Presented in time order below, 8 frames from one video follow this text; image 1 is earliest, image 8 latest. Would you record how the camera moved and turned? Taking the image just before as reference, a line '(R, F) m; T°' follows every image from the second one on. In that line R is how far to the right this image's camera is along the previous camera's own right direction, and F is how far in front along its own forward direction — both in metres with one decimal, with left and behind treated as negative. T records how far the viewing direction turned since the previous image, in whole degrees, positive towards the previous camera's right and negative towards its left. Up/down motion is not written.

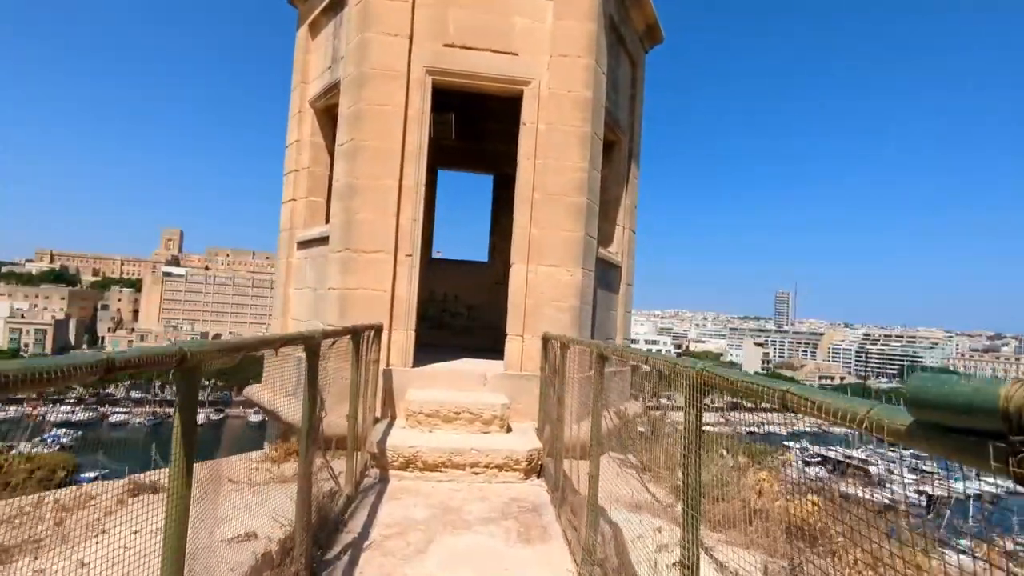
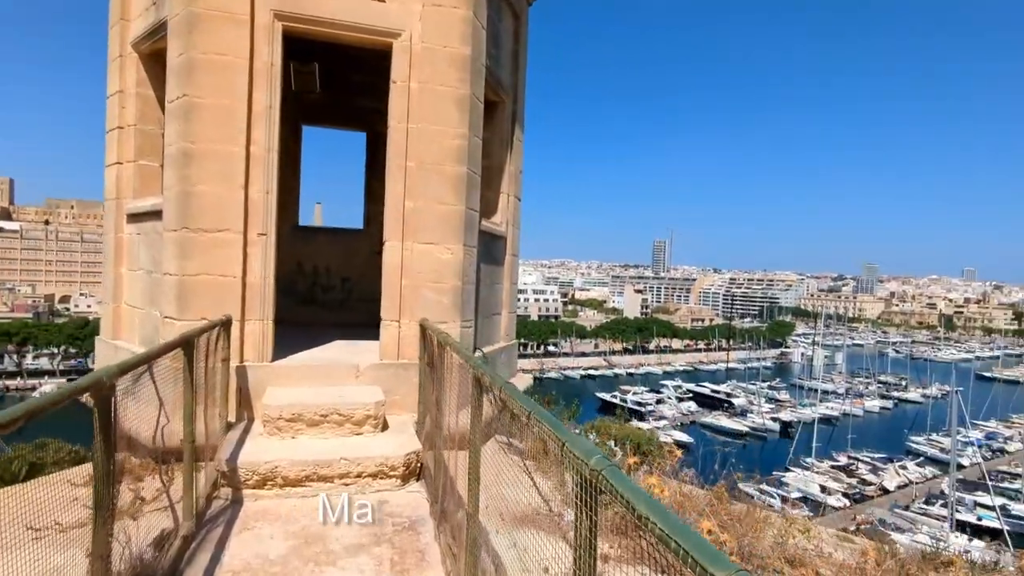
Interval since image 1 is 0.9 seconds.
(+0.1, +0.5) m; +10°
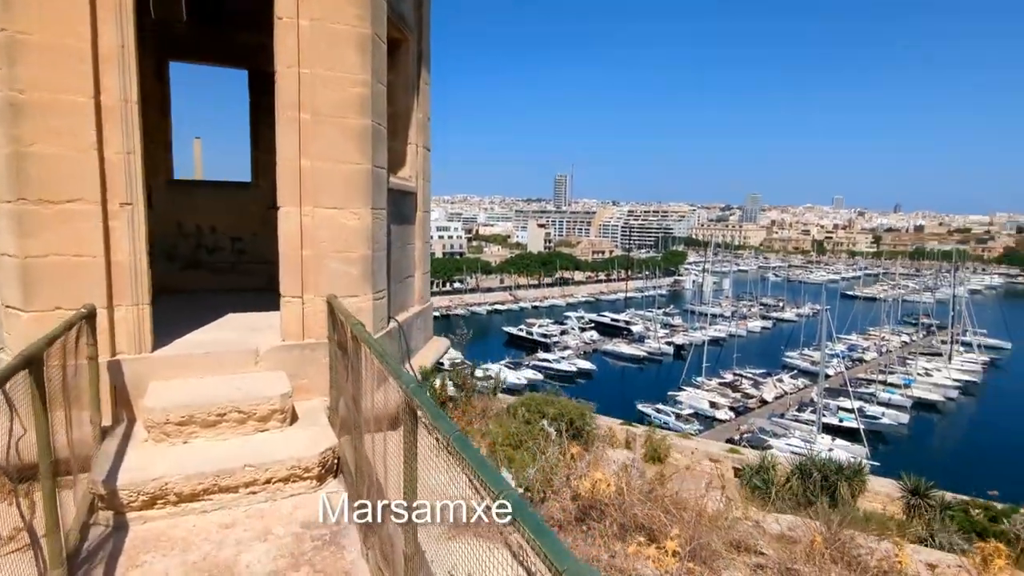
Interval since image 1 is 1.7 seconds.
(-0.1, +0.4) m; +9°
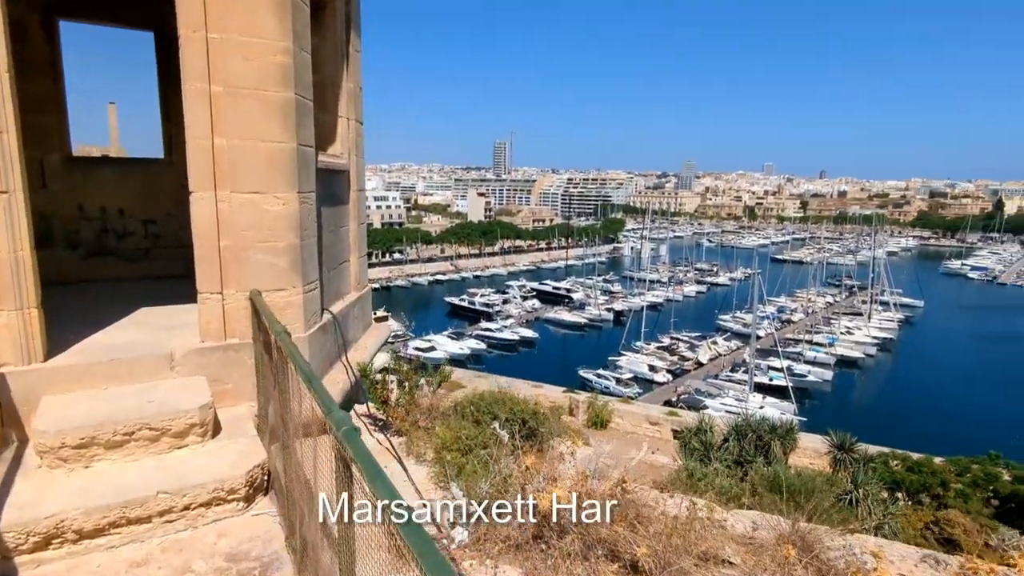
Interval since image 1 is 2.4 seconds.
(0.0, +0.3) m; +5°
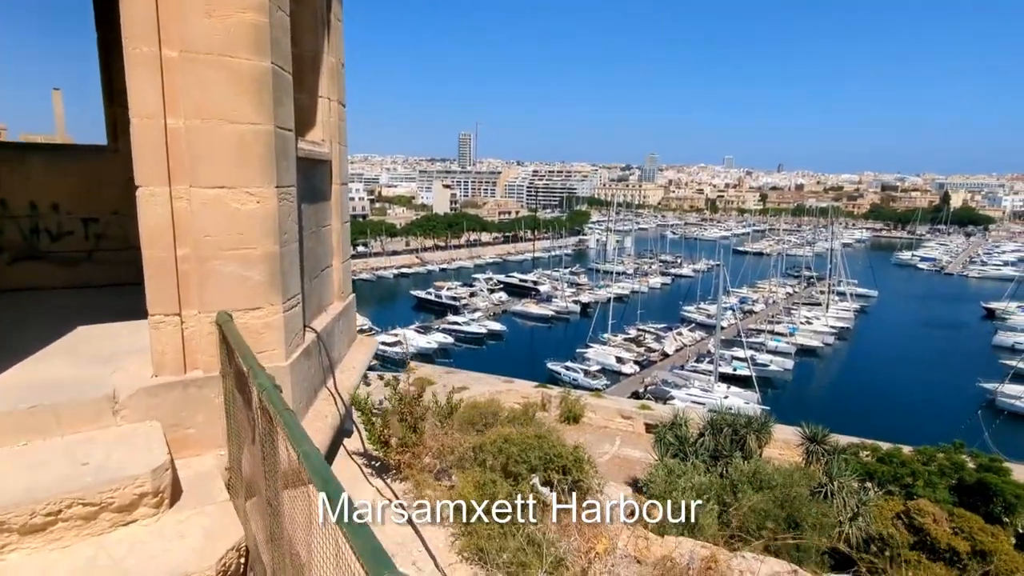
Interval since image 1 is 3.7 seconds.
(-0.4, +0.8) m; +3°
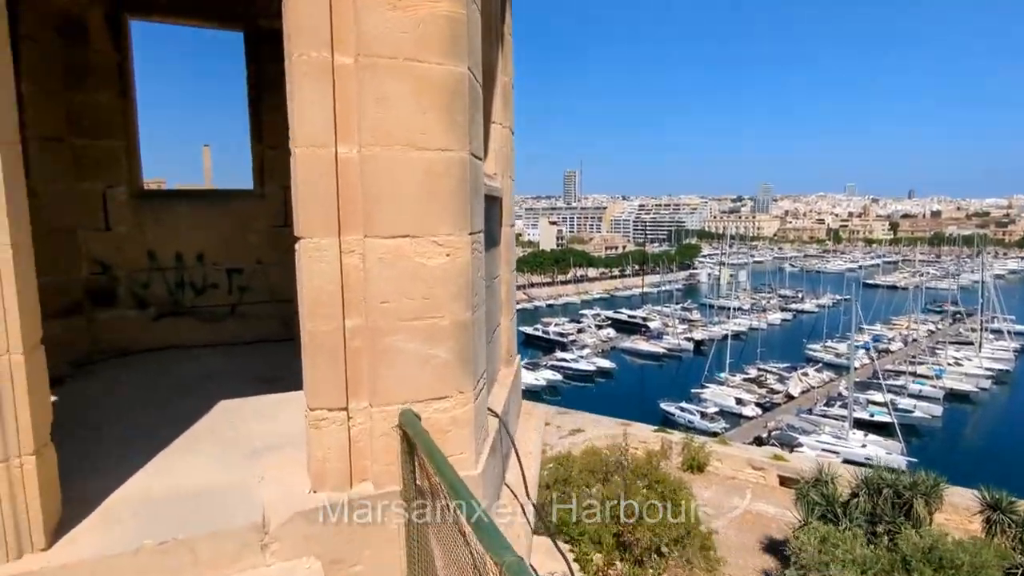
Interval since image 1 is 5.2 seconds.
(-0.7, +1.0) m; -10°
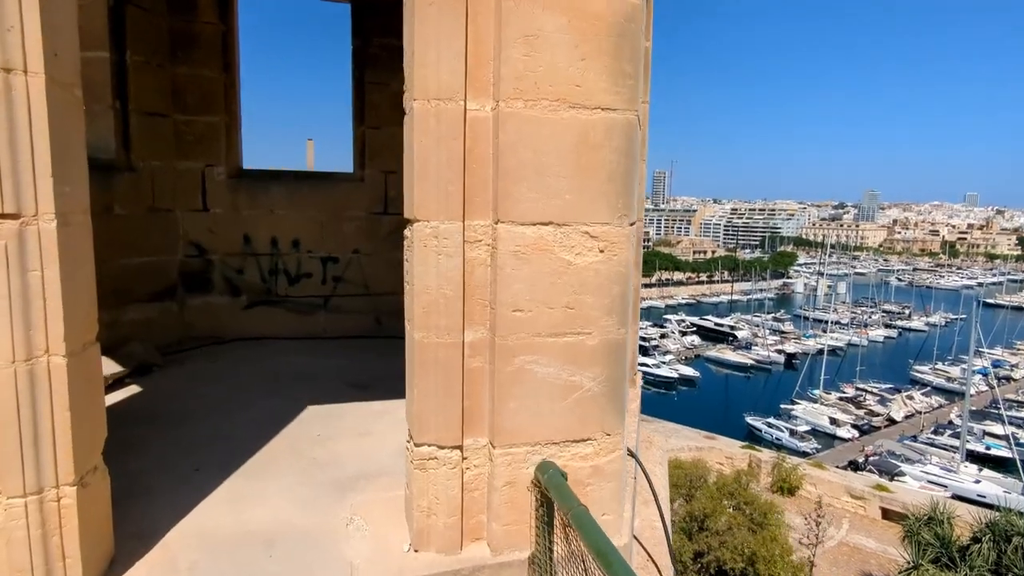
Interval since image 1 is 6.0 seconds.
(-0.3, +0.6) m; -8°
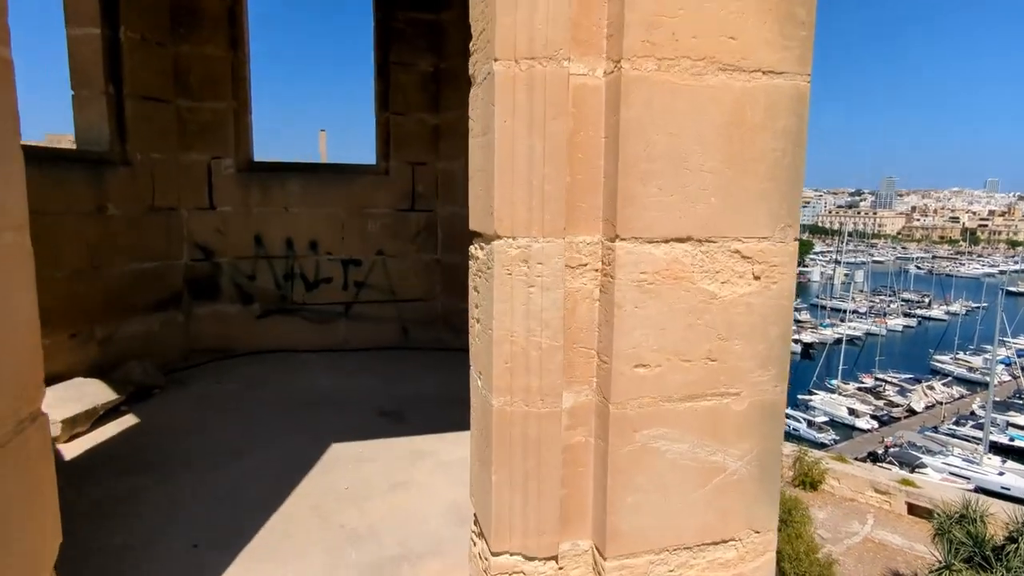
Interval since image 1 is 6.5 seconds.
(-0.2, +0.5) m; -1°
